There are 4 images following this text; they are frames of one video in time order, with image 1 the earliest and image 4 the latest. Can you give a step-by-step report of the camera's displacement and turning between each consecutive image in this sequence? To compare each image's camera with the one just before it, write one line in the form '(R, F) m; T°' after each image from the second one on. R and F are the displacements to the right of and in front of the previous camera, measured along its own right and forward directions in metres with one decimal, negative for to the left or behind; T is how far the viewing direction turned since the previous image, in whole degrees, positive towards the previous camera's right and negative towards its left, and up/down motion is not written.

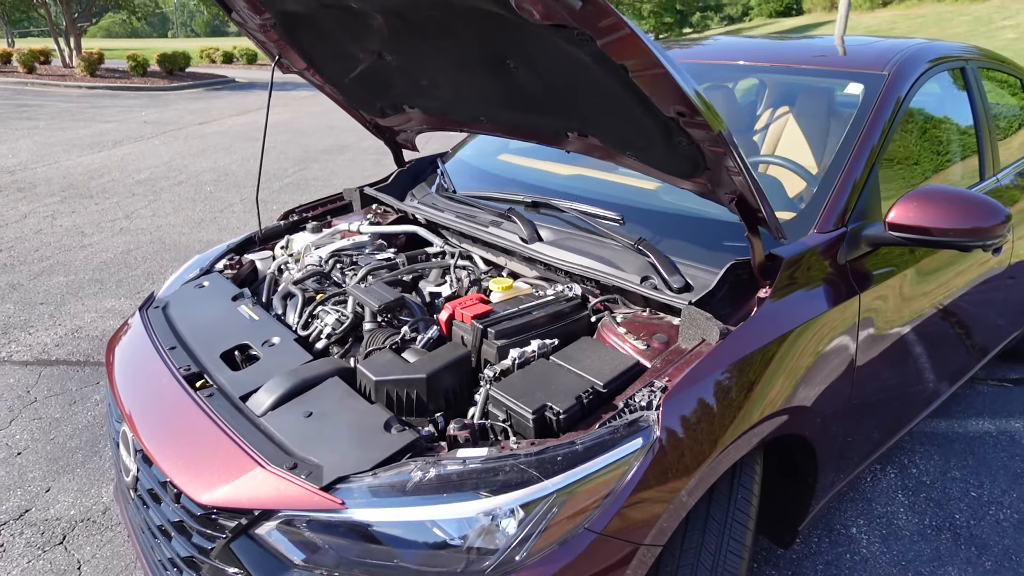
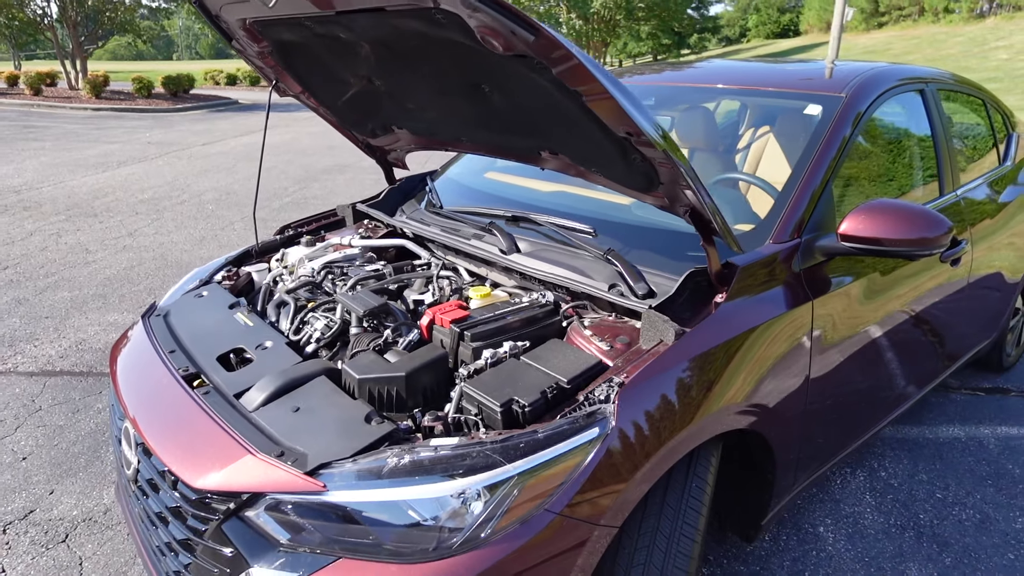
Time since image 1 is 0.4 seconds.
(+0.1, -0.1) m; 0°
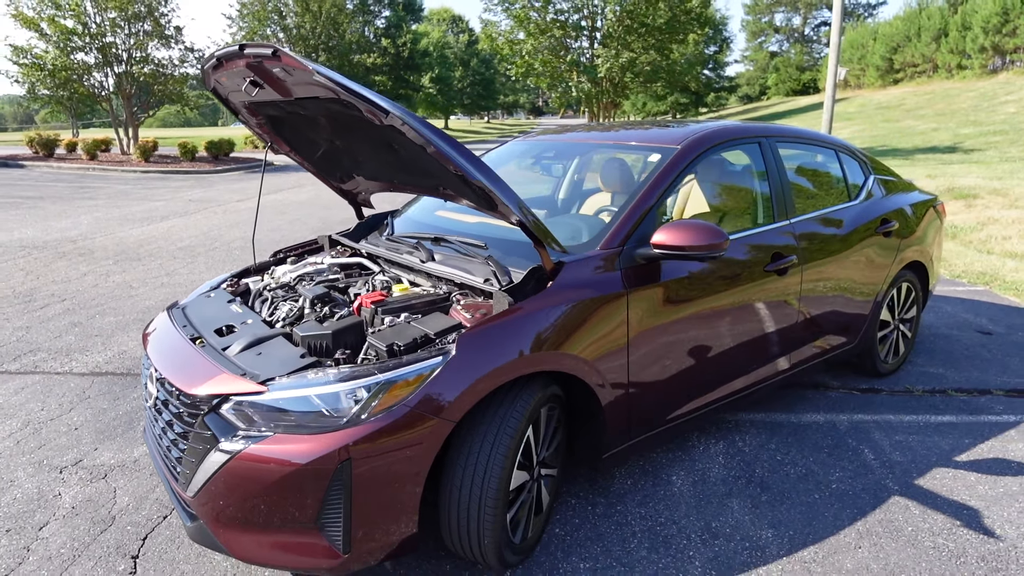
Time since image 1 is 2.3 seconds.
(+0.5, -0.7) m; -3°
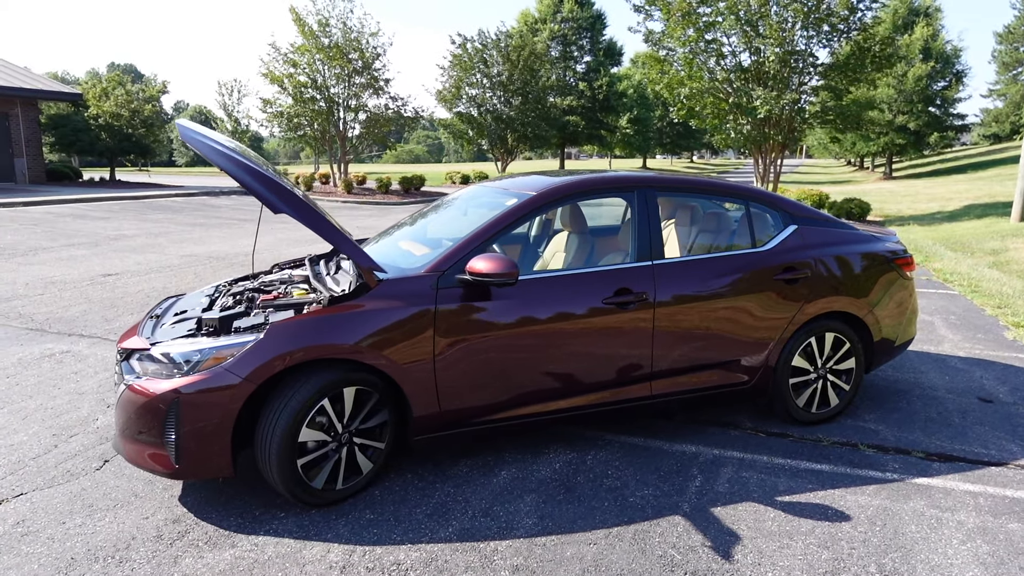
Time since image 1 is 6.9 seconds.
(+1.7, -0.4) m; -17°
